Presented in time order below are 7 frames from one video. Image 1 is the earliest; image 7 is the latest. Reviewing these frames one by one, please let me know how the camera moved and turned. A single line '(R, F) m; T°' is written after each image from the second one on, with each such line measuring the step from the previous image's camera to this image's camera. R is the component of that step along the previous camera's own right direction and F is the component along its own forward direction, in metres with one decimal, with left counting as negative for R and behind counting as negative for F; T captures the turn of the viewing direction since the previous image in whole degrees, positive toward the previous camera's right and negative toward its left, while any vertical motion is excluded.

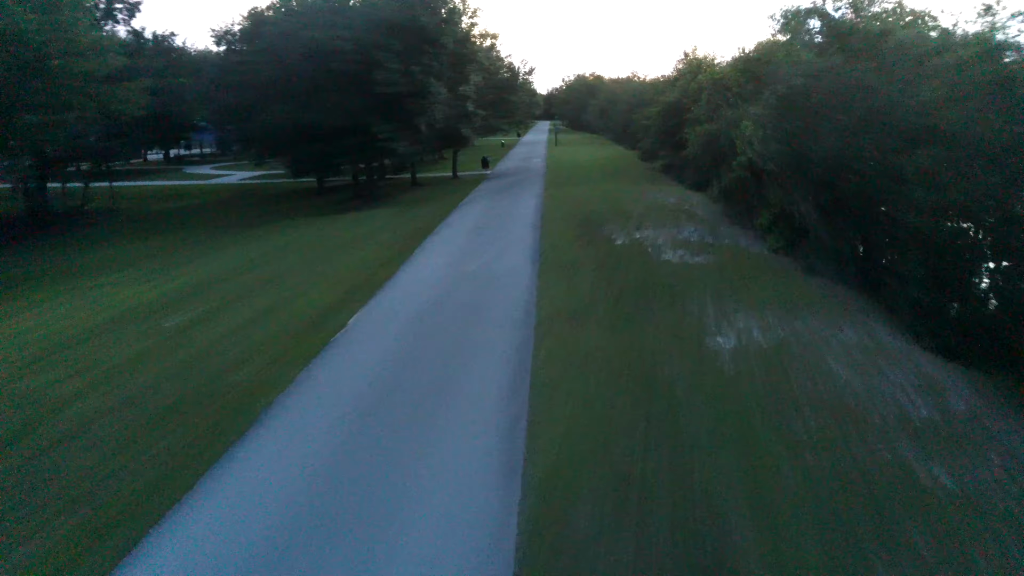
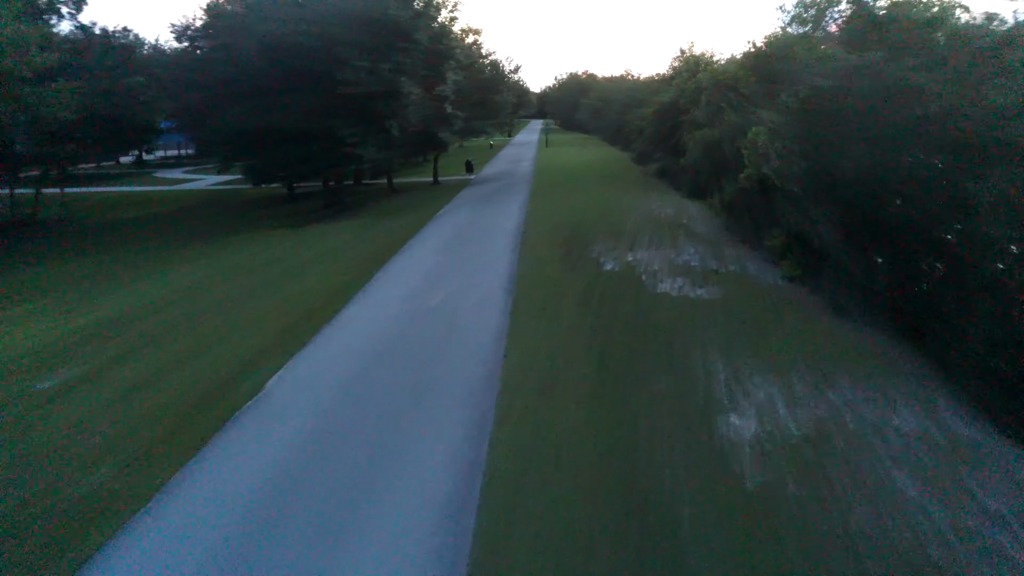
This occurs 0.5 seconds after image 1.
(+0.4, +2.3) m; 0°
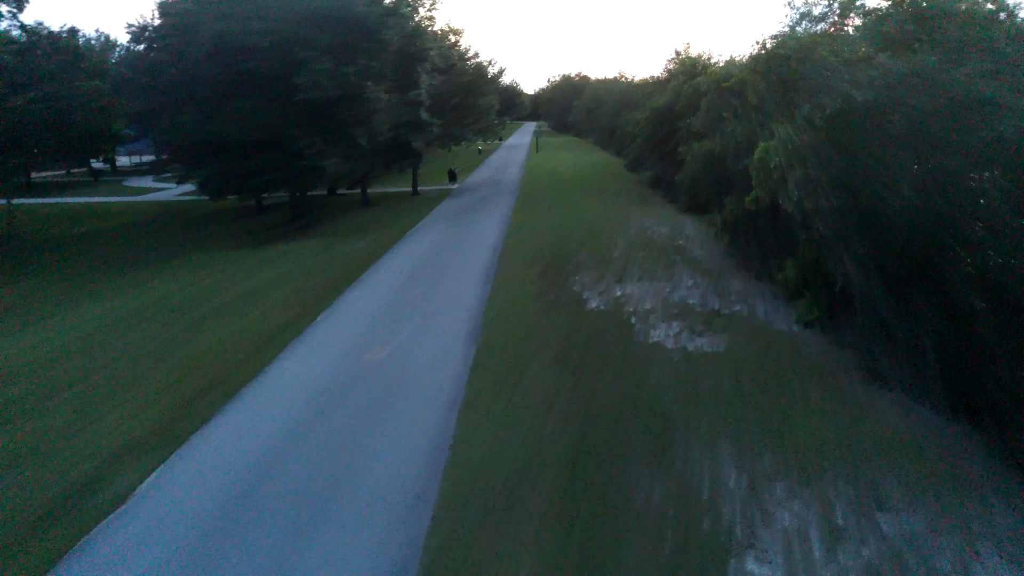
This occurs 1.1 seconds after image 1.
(+0.4, +2.2) m; 0°
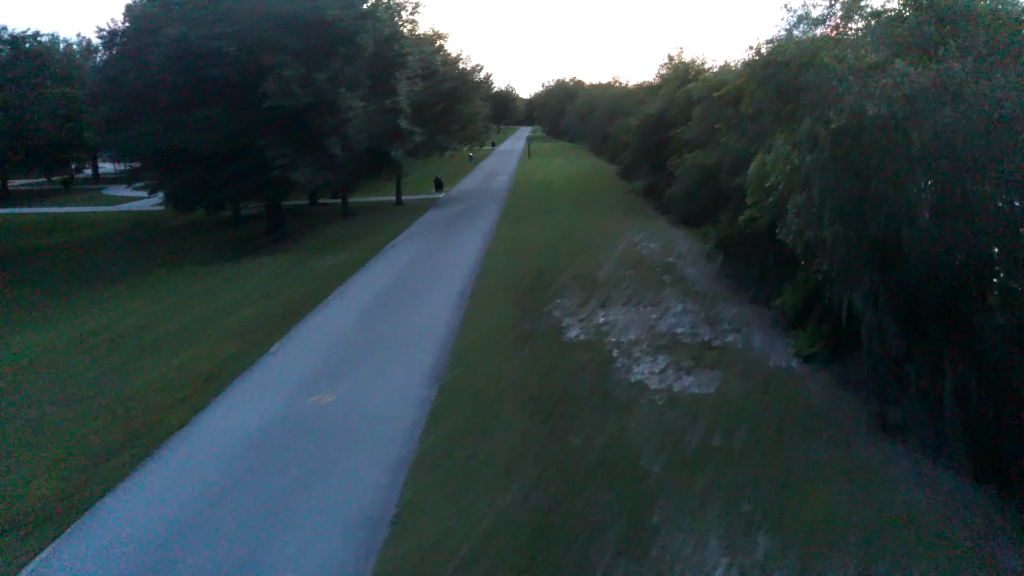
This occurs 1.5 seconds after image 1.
(+0.4, +1.1) m; 0°
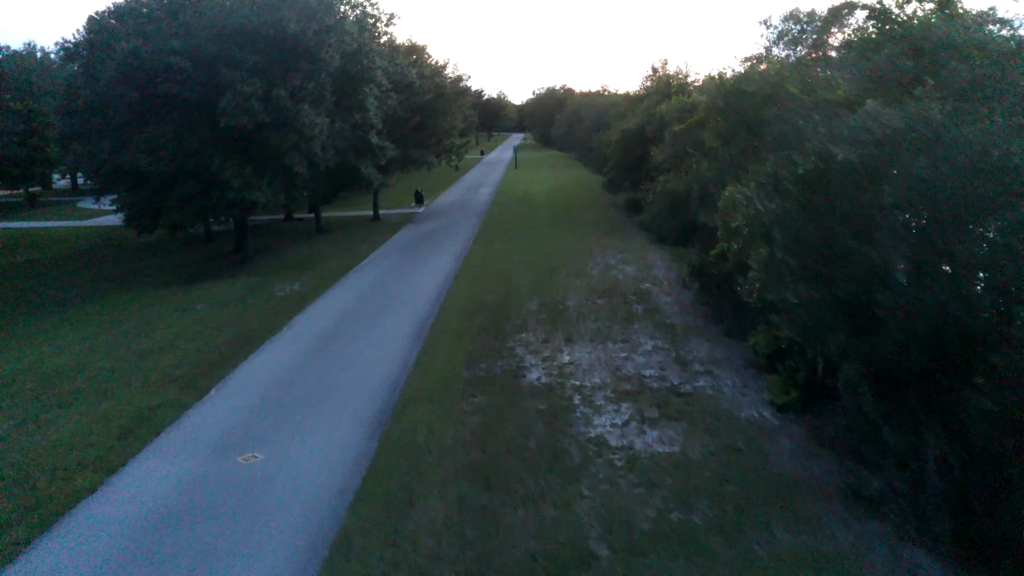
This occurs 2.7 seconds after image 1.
(+0.5, +0.8) m; 0°
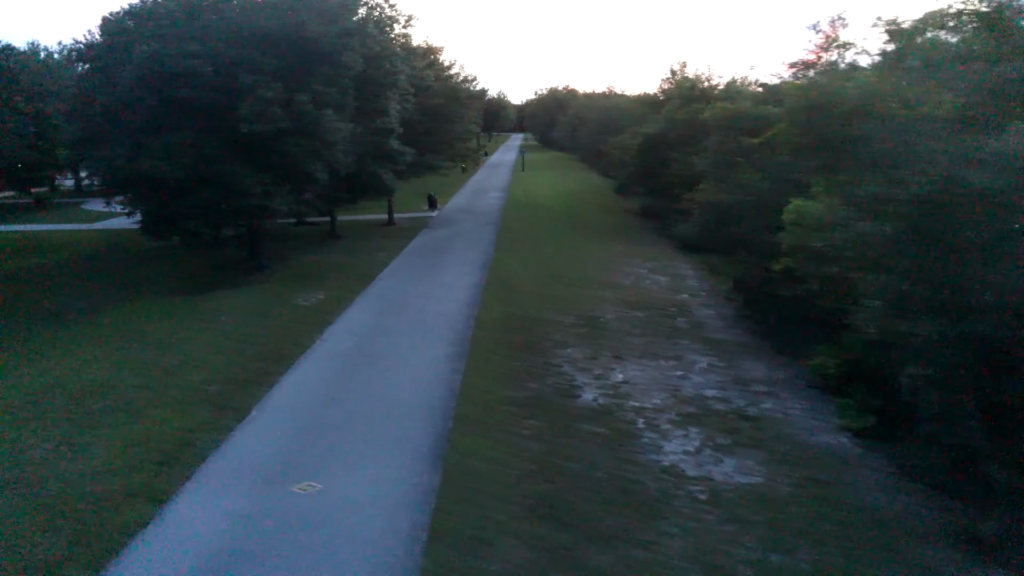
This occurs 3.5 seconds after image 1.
(-0.8, +0.4) m; 0°
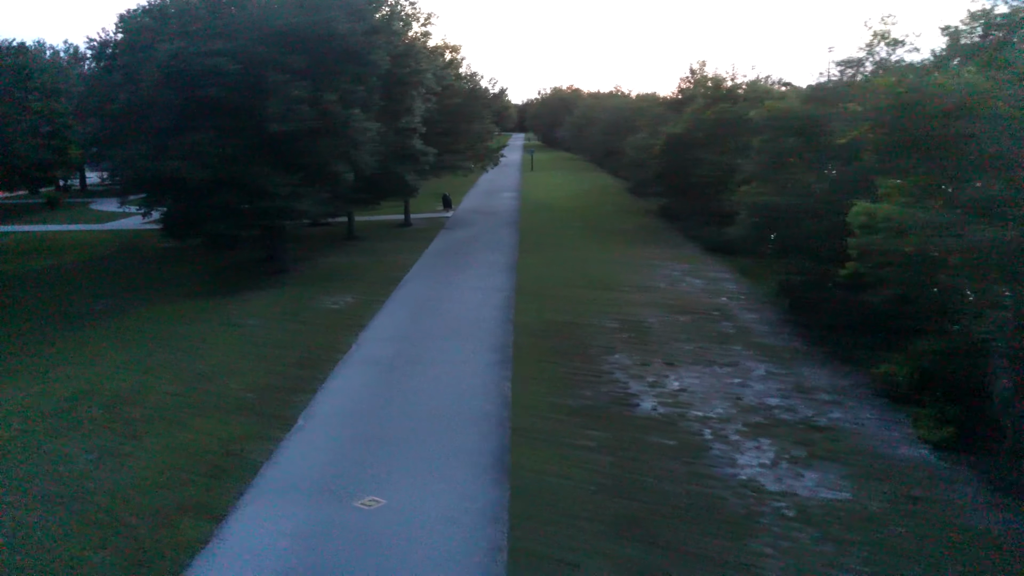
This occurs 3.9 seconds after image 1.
(-0.8, +0.3) m; 0°
